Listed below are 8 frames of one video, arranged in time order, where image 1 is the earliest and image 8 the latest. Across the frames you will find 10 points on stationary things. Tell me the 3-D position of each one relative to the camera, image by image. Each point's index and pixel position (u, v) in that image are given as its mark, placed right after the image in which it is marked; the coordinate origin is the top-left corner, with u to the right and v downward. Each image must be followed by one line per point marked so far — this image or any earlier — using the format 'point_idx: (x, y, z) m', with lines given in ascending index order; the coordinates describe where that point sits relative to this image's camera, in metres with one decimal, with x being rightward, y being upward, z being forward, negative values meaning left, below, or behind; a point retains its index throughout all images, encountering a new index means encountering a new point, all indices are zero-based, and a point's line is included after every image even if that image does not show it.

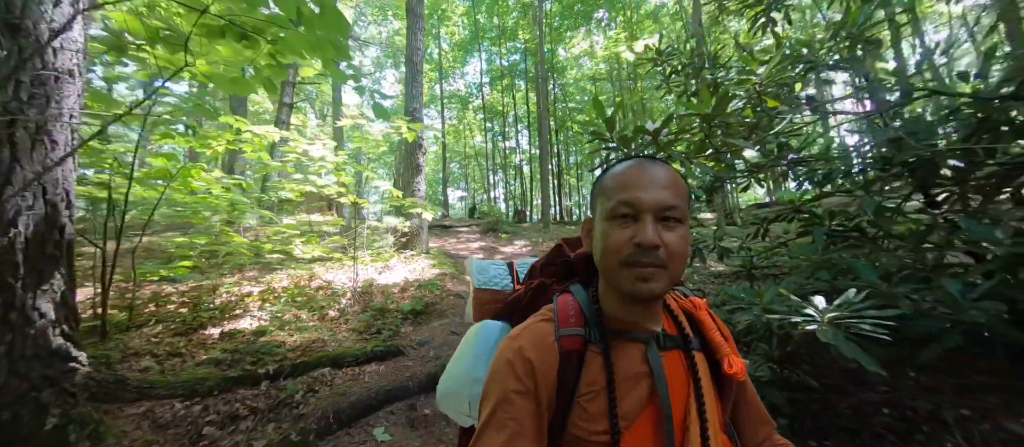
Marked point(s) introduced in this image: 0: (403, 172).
0: (-2.6, +1.3, +8.1) m
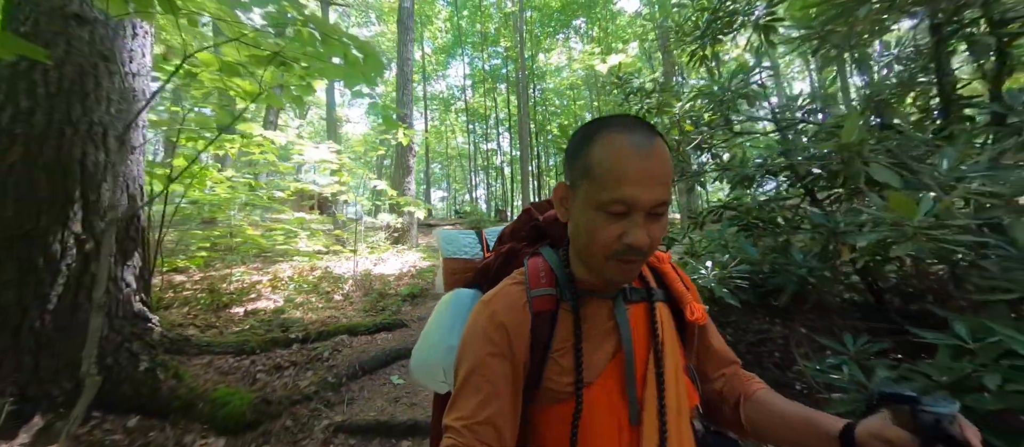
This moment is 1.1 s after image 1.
0: (-3.0, +1.3, +8.6) m
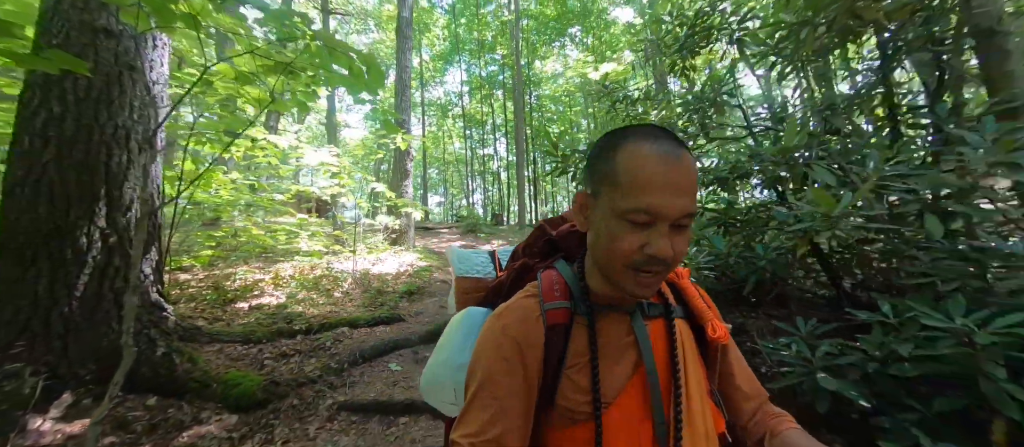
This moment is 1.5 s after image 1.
0: (-3.2, +1.3, +8.9) m
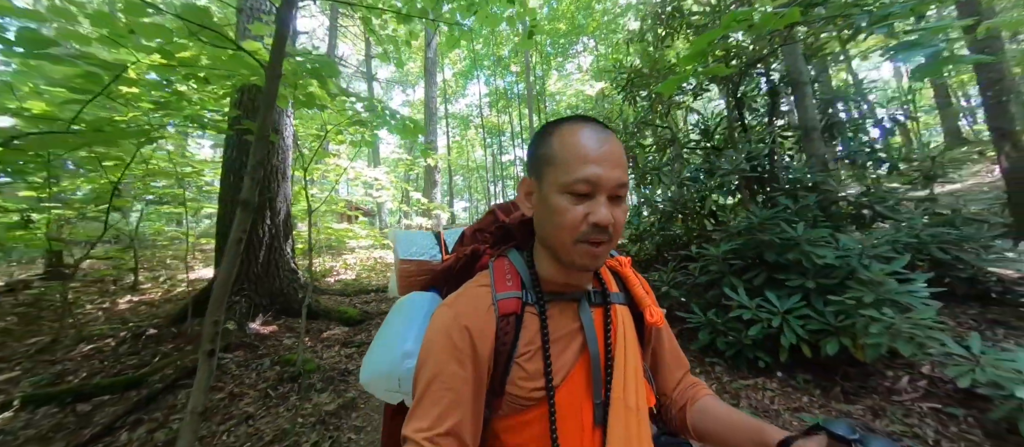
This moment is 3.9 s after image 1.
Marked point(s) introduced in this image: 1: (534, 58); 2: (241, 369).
0: (-2.9, +1.2, +10.9) m
1: (+1.2, +8.8, +17.6) m
2: (-2.6, -1.4, +3.3) m
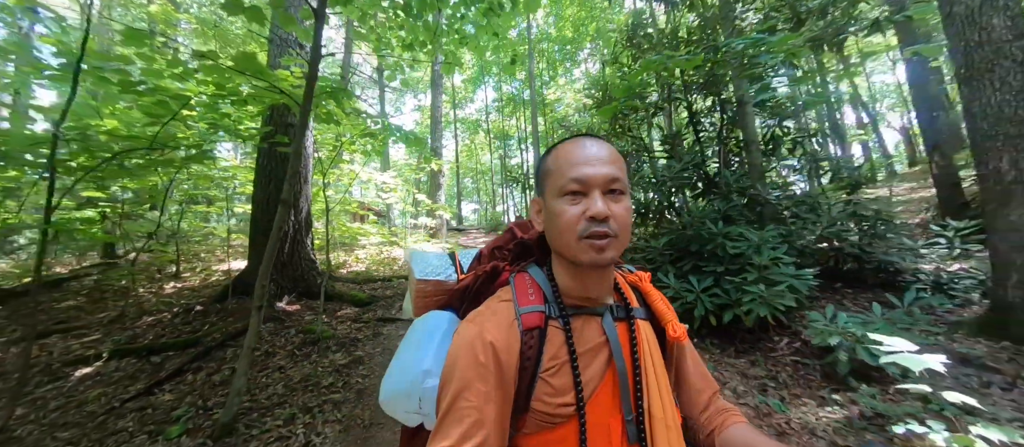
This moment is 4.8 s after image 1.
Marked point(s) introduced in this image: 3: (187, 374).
0: (-2.9, +1.2, +11.8) m
1: (+1.4, +8.7, +18.4) m
2: (-2.9, -1.4, +4.1) m
3: (-3.3, -1.5, +3.4) m
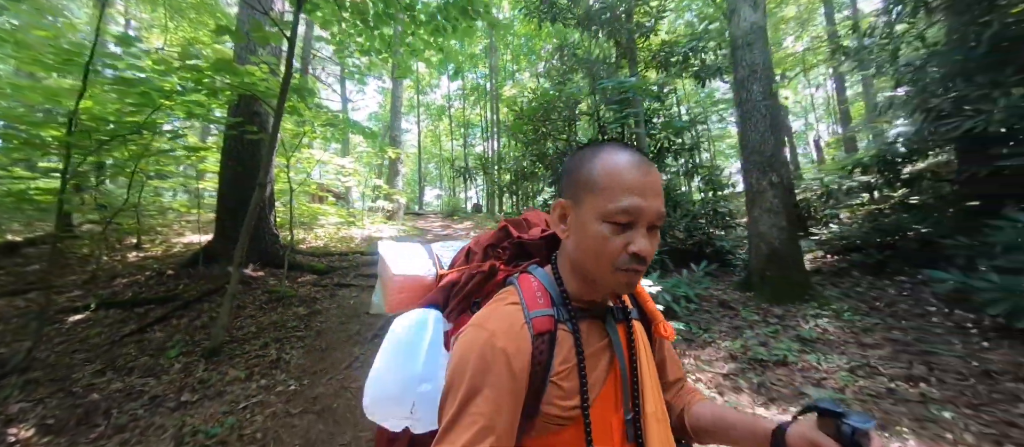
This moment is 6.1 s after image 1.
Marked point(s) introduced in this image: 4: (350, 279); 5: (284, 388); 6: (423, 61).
0: (-4.6, +1.9, +12.5) m
1: (-0.7, +9.4, +19.2) m
2: (-4.0, -1.0, +5.0) m
3: (-4.2, -1.2, +4.2) m
4: (-2.9, -1.0, +6.0) m
5: (-2.1, -1.5, +3.1) m
6: (-1.7, +3.1, +6.3) m
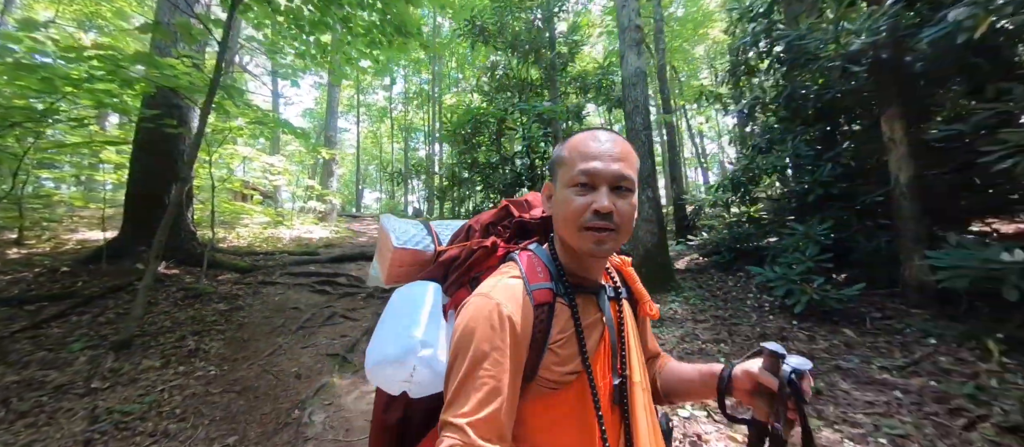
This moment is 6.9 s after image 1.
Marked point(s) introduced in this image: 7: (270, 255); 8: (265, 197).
0: (-6.9, +1.8, +12.2) m
1: (-3.9, +9.2, +19.6) m
2: (-5.1, -1.0, +4.8) m
3: (-5.3, -1.1, +4.0) m
4: (-4.2, -1.0, +6.0) m
5: (-3.0, -1.5, +3.3) m
6: (-3.0, +3.1, +6.6) m
7: (-5.1, -0.7, +7.1) m
8: (-8.4, +0.9, +11.5) m
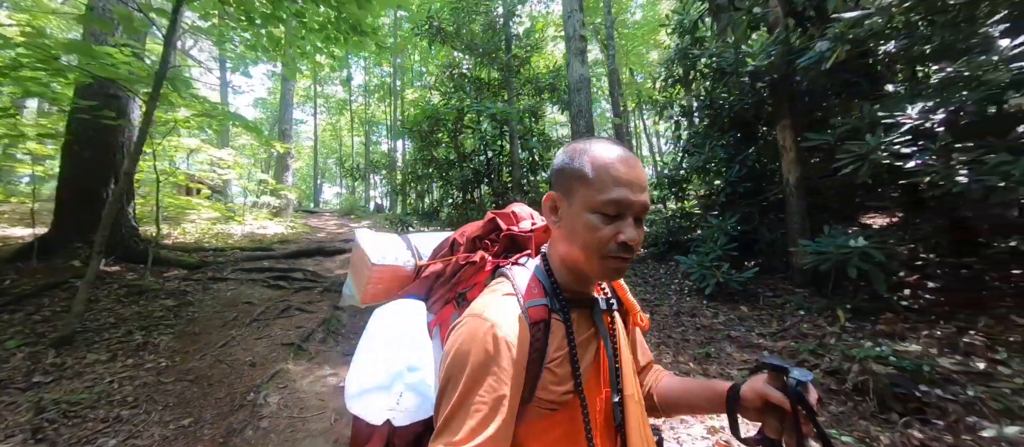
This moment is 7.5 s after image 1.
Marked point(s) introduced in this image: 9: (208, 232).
0: (-8.3, +2.0, +11.8) m
1: (-6.0, +9.4, +19.4) m
2: (-5.8, -0.9, +4.7) m
3: (-5.9, -1.1, +3.8) m
4: (-5.0, -0.9, +5.9) m
5: (-3.6, -1.4, +3.3) m
6: (-3.9, +3.1, +6.6) m
7: (-6.0, -0.6, +6.9) m
8: (-9.8, +1.0, +10.9) m
9: (-7.9, -0.3, +8.8) m
